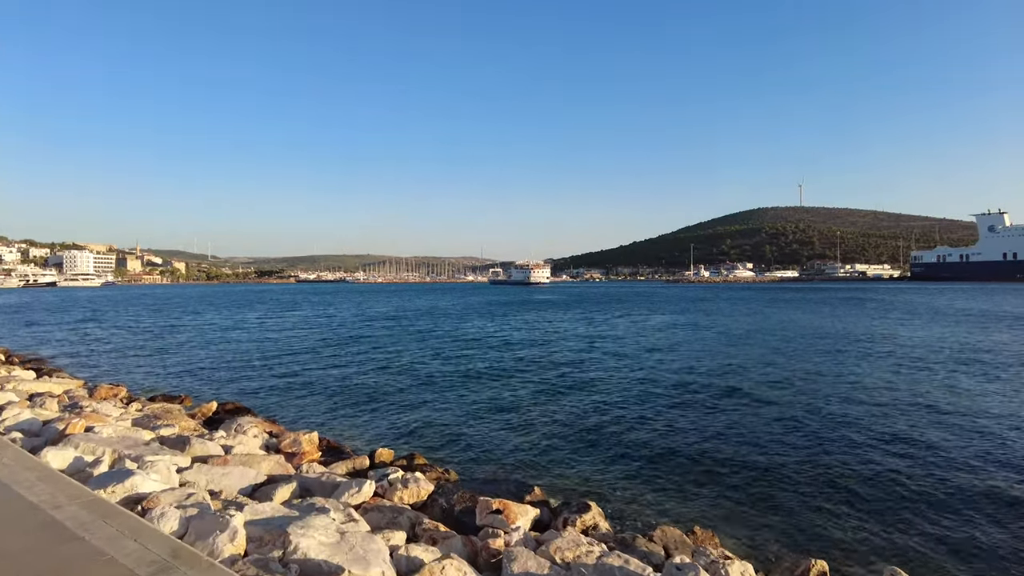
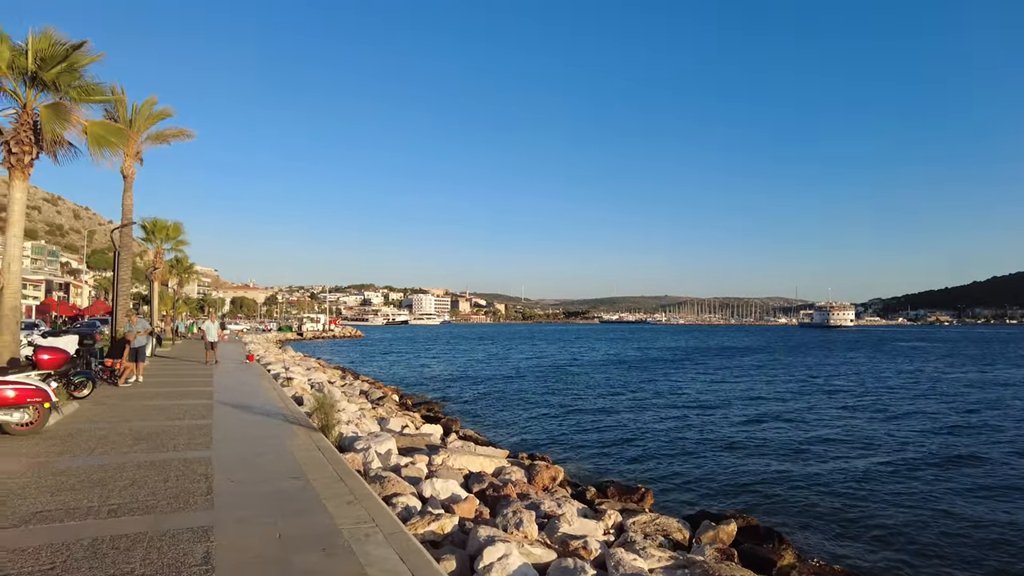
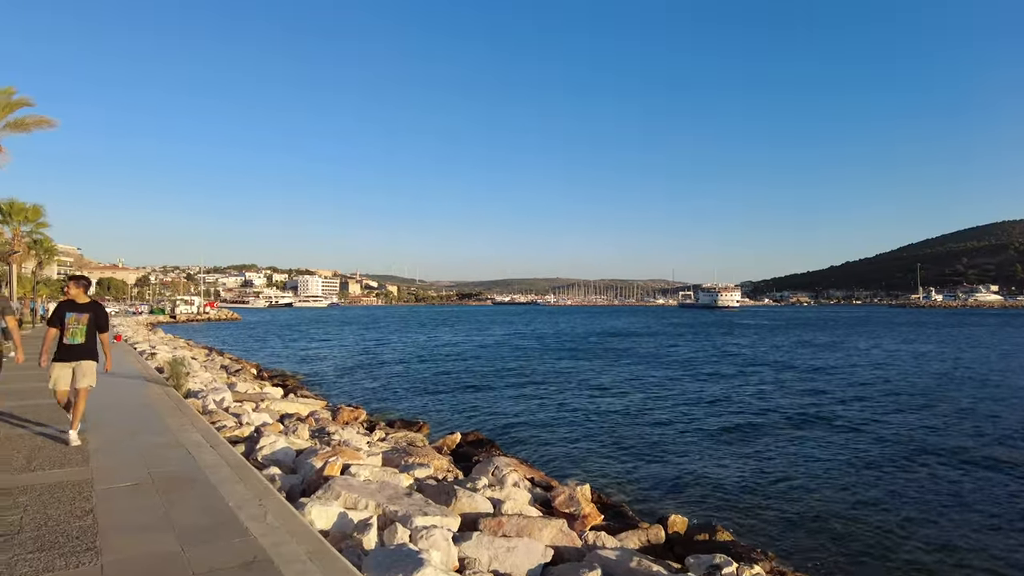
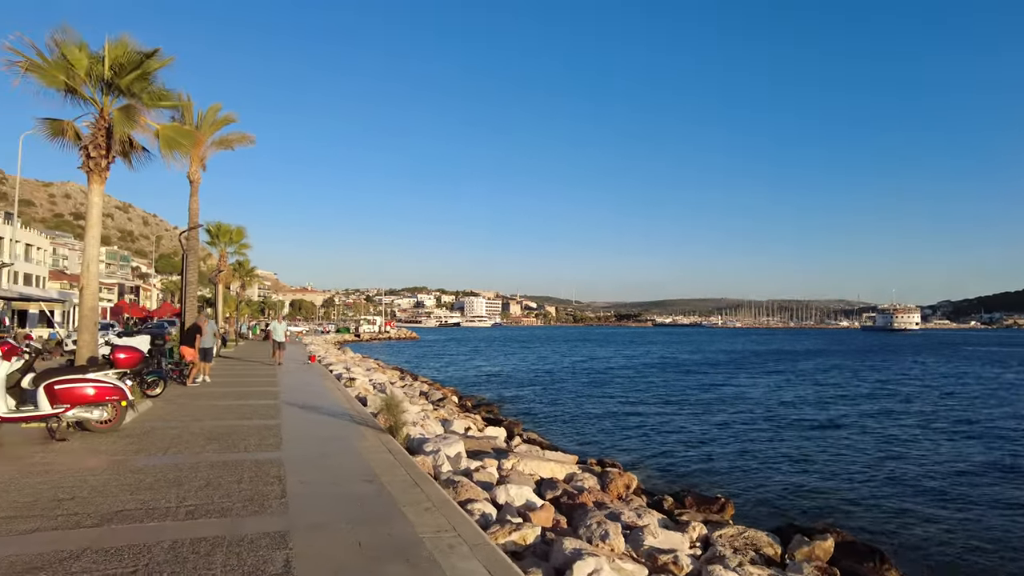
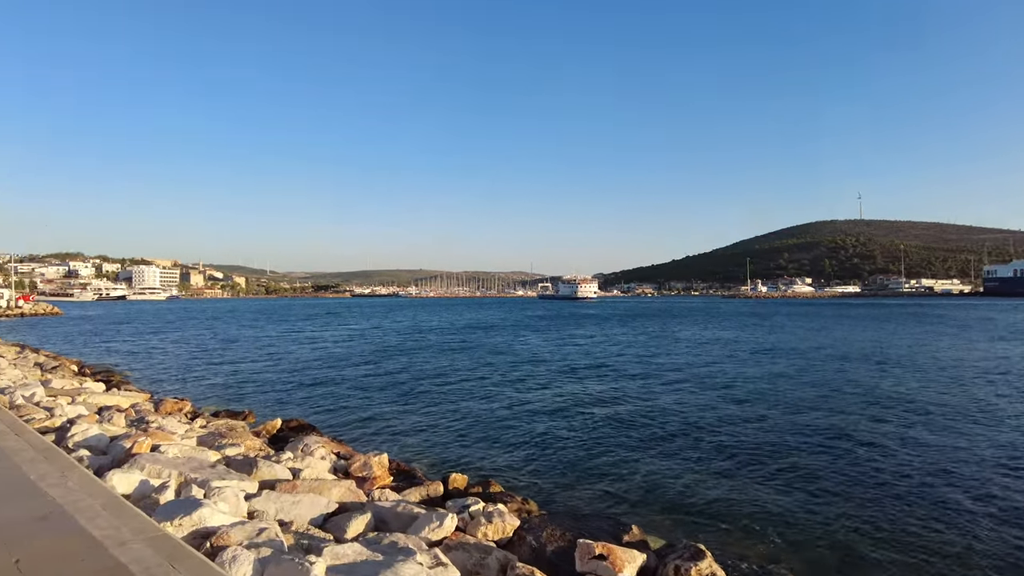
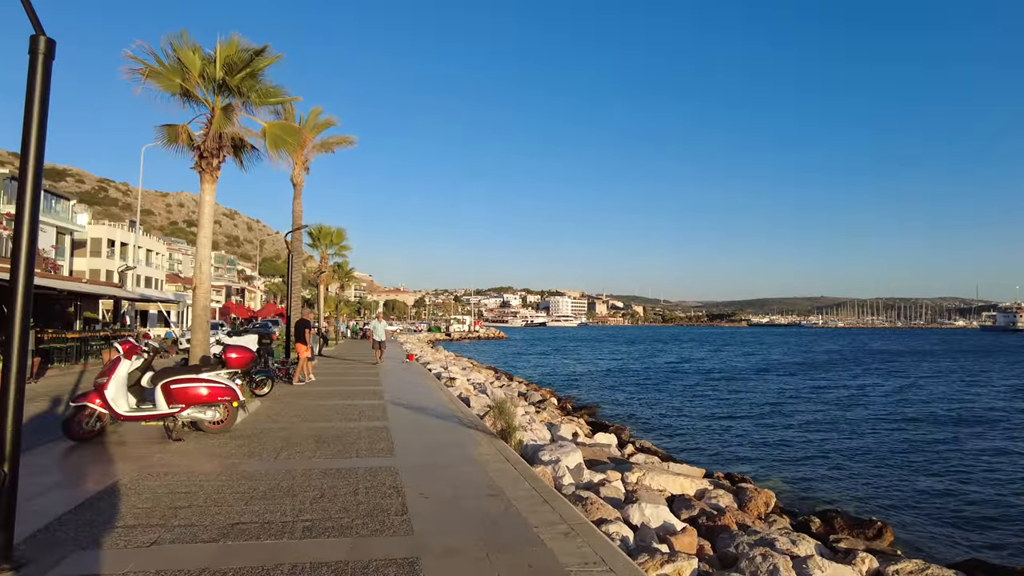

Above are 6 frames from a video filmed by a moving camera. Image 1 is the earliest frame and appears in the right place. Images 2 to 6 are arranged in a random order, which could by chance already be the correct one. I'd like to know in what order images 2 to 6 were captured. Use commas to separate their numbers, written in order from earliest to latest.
5, 3, 2, 4, 6
